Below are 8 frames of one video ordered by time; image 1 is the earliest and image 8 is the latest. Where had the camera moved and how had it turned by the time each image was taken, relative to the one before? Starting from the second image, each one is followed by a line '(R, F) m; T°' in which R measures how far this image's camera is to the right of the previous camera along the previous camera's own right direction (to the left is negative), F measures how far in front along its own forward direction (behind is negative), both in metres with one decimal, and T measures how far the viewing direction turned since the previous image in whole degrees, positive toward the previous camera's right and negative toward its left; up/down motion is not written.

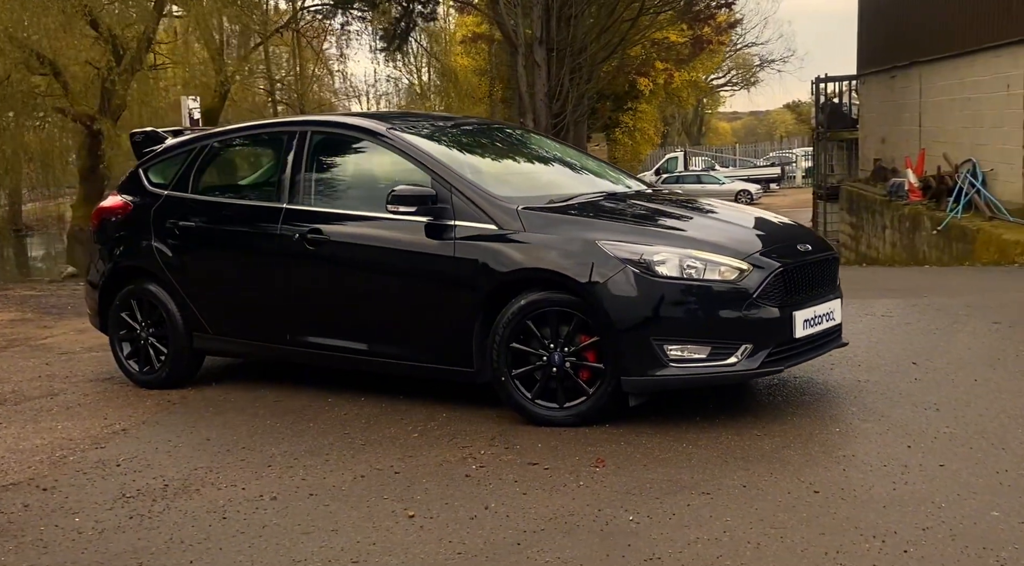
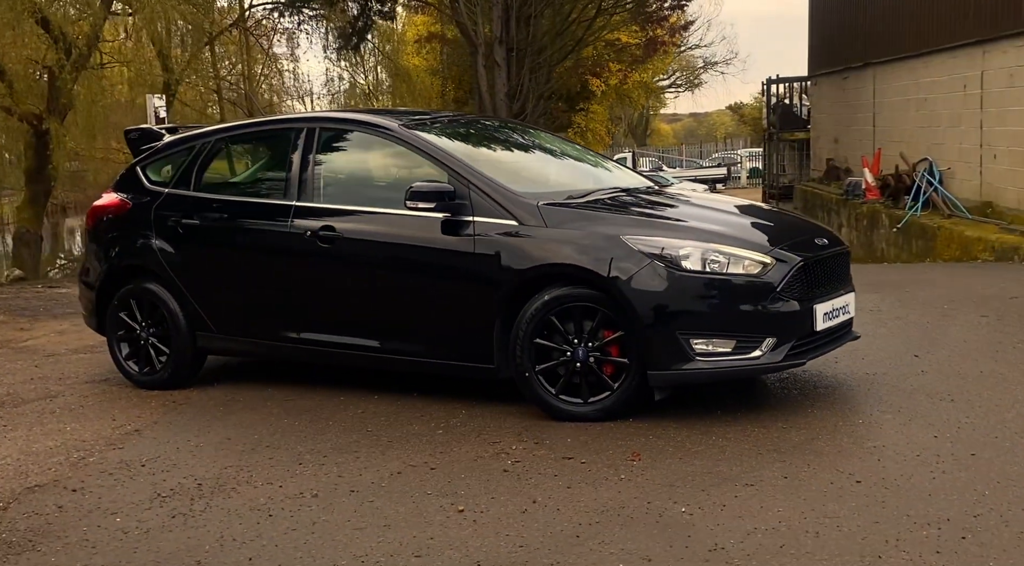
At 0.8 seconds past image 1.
(-0.3, 0.0) m; +2°
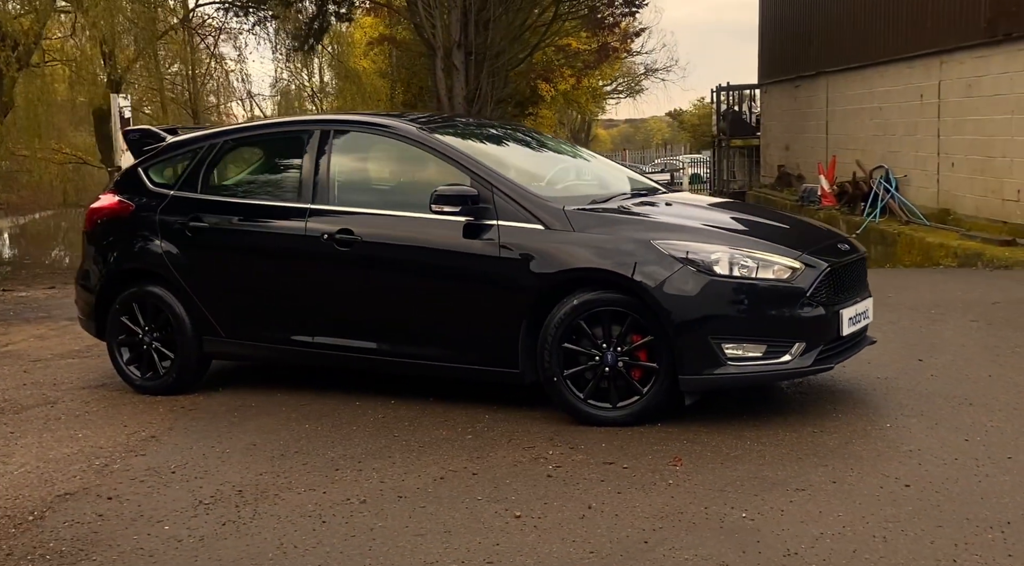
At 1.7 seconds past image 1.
(-0.3, 0.0) m; +2°
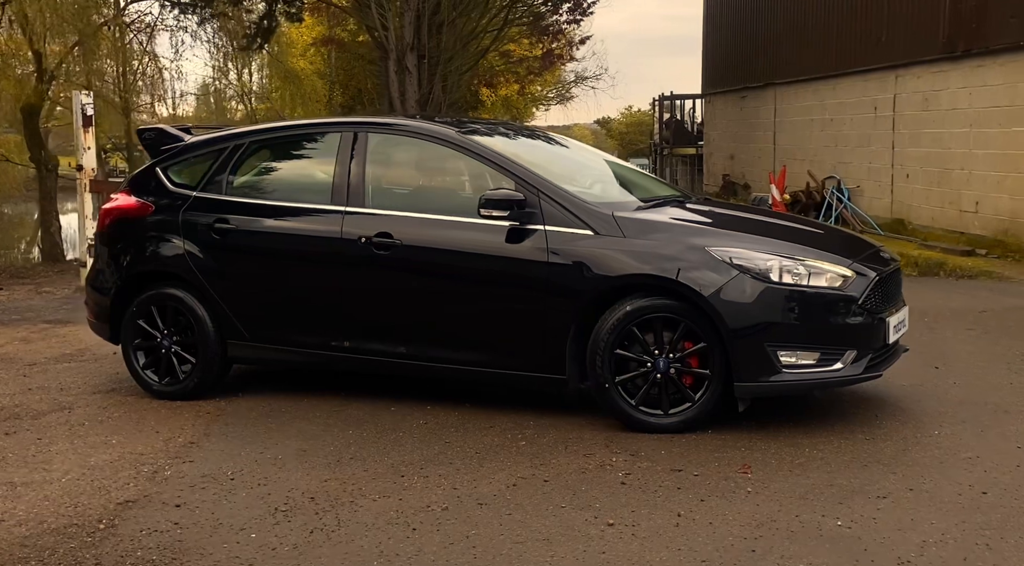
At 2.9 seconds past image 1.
(-0.4, 0.0) m; +2°
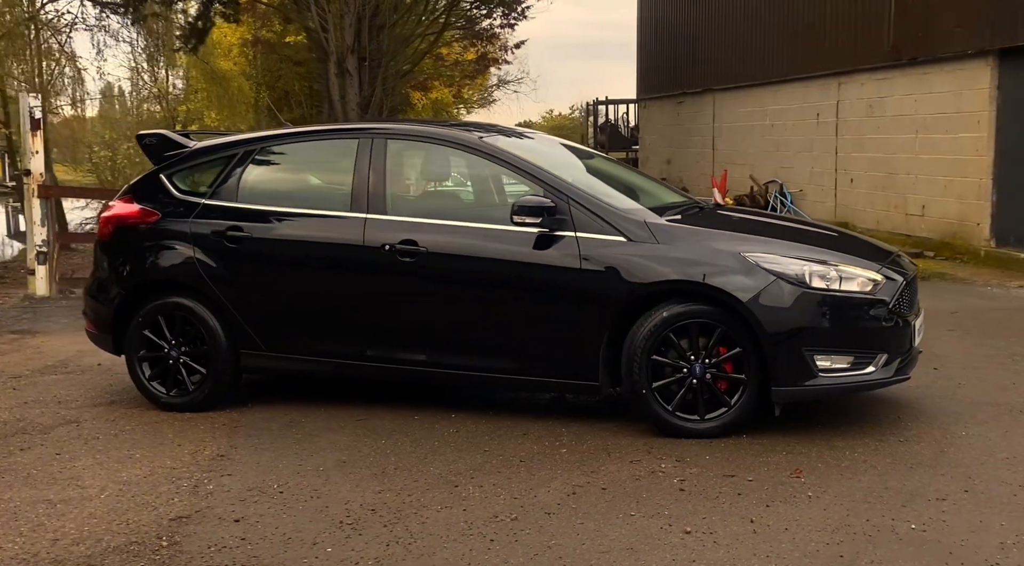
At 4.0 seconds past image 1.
(-0.4, 0.0) m; +3°
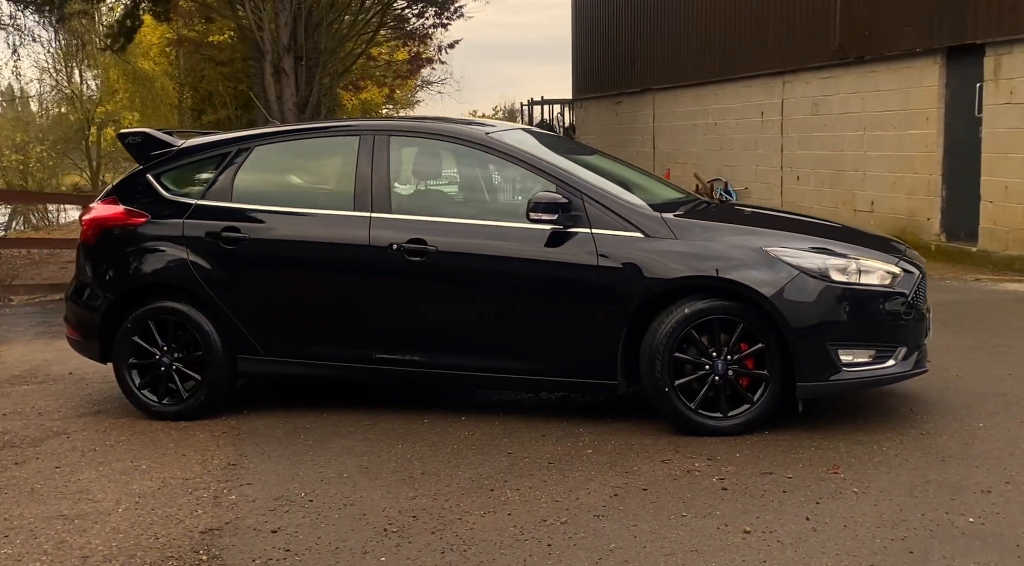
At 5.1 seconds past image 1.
(-0.3, +0.1) m; +3°
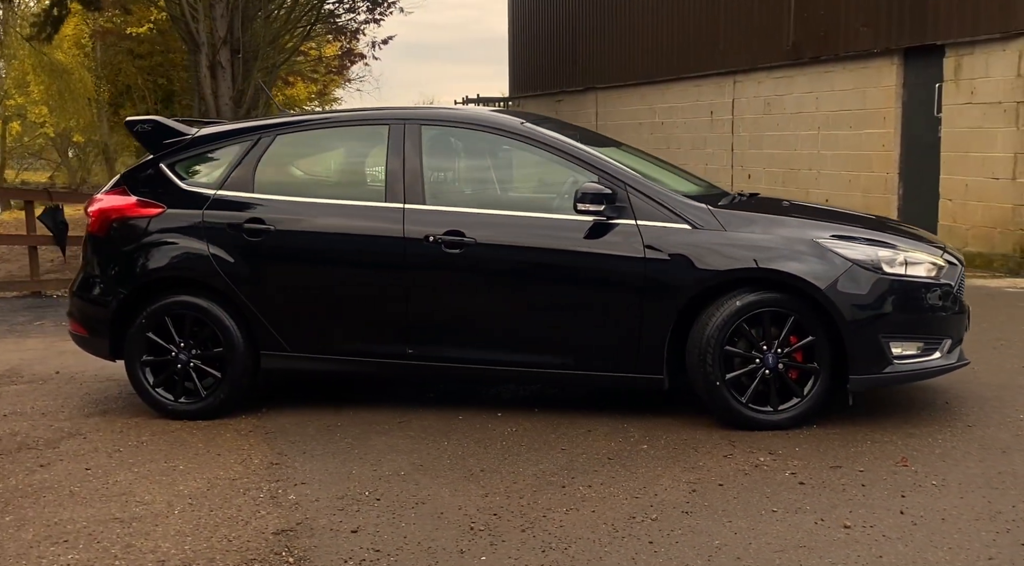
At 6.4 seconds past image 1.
(-0.5, +0.1) m; +3°
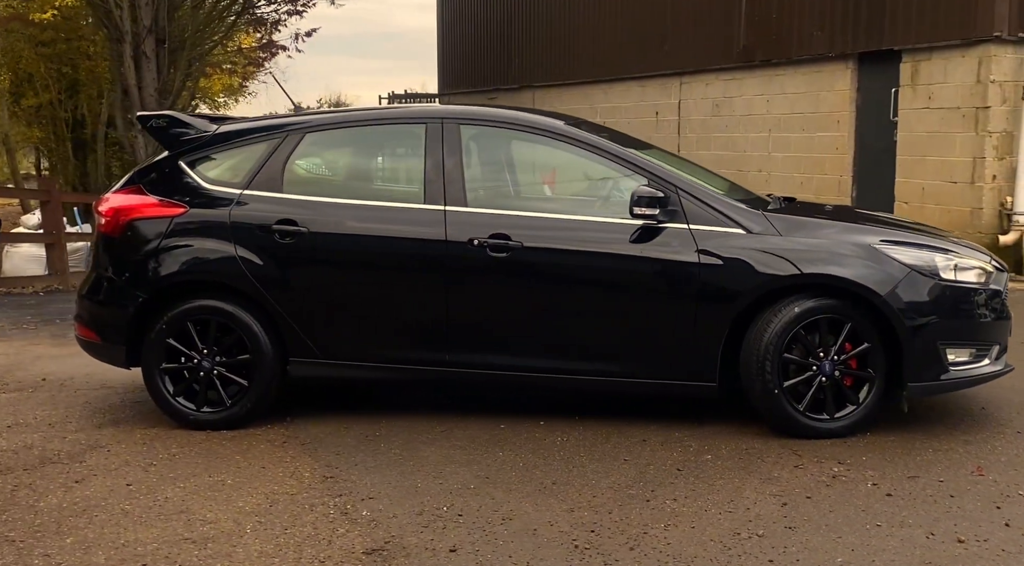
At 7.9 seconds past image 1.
(-0.5, +0.1) m; +3°
